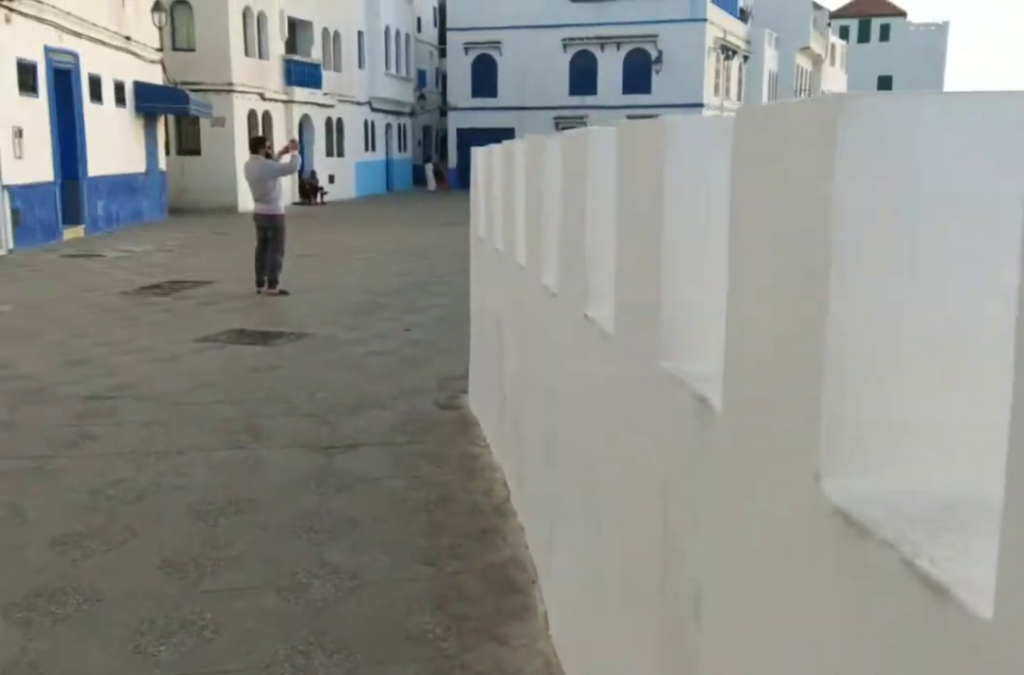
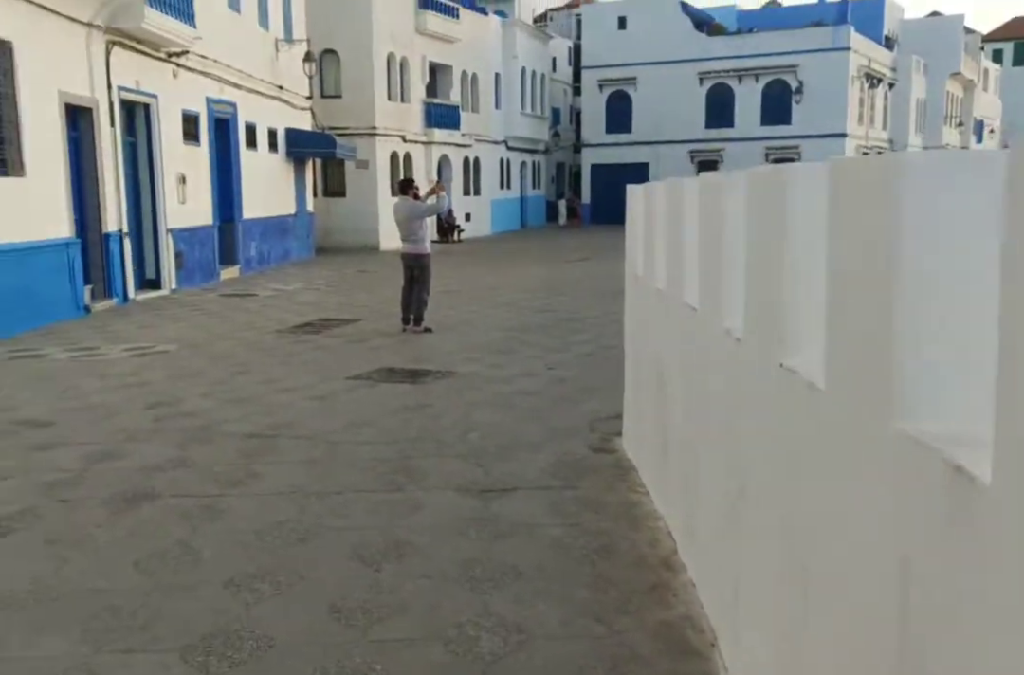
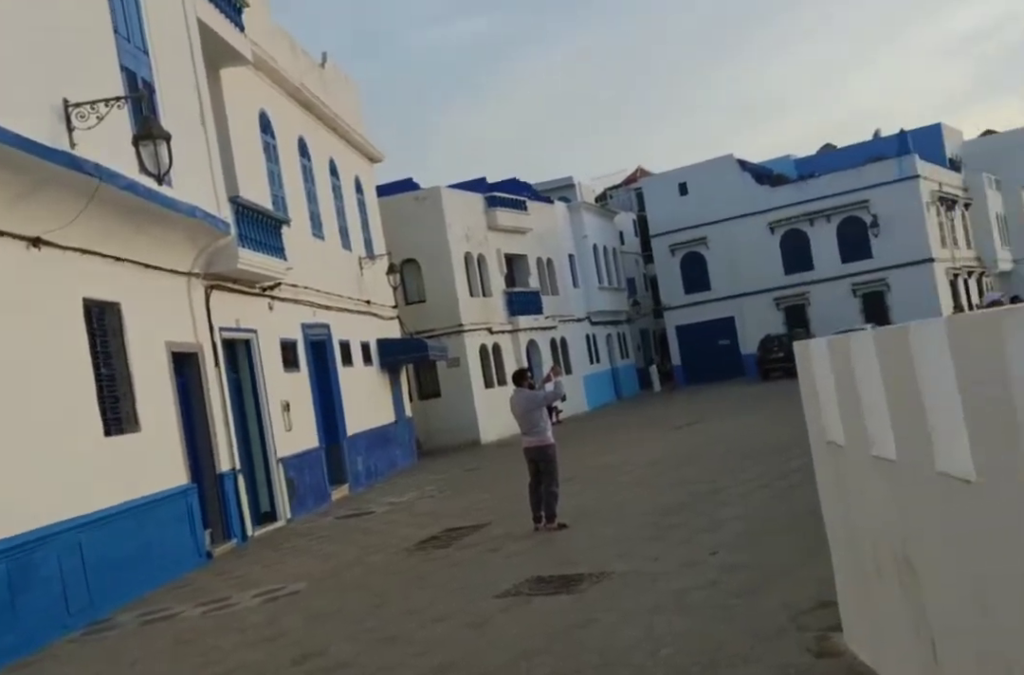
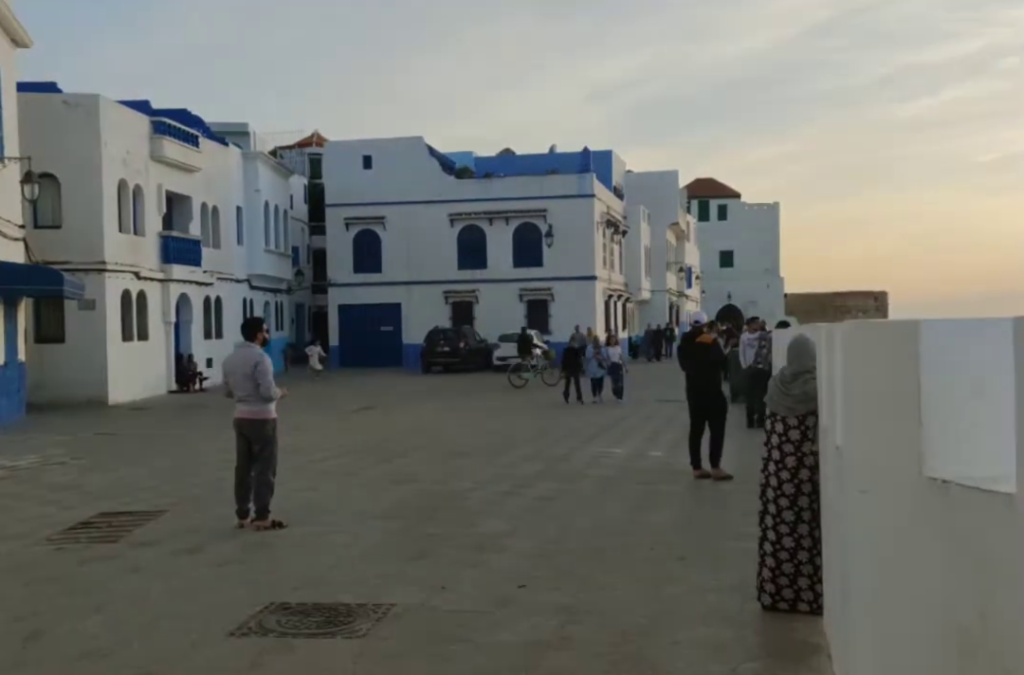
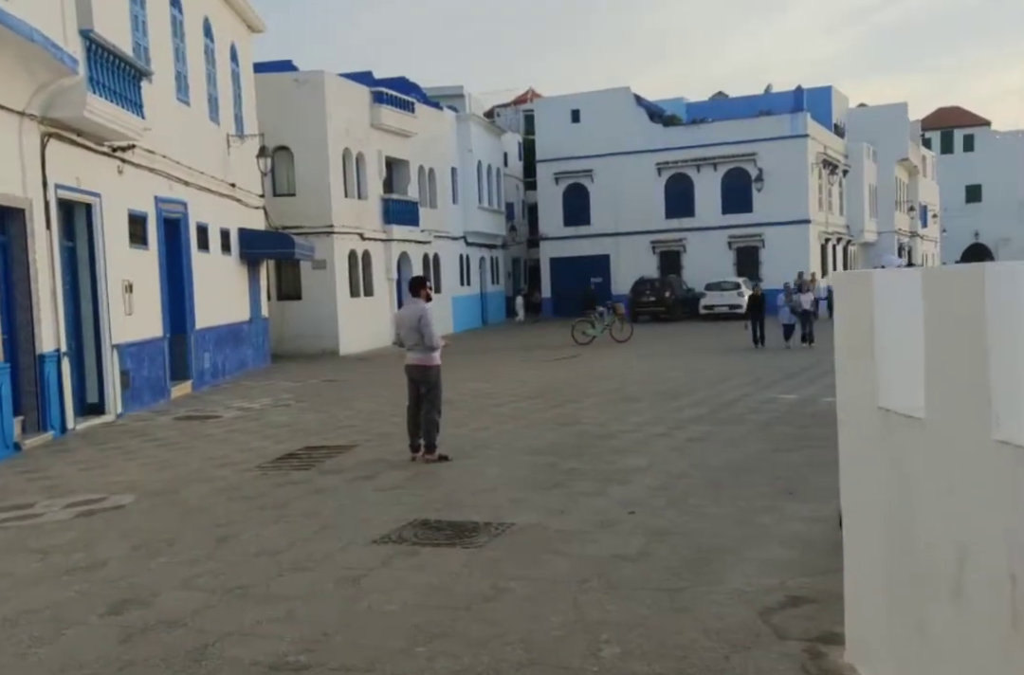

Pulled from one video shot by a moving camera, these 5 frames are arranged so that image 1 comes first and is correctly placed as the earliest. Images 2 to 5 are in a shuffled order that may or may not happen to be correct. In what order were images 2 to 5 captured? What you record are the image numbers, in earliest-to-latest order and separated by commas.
2, 3, 5, 4
